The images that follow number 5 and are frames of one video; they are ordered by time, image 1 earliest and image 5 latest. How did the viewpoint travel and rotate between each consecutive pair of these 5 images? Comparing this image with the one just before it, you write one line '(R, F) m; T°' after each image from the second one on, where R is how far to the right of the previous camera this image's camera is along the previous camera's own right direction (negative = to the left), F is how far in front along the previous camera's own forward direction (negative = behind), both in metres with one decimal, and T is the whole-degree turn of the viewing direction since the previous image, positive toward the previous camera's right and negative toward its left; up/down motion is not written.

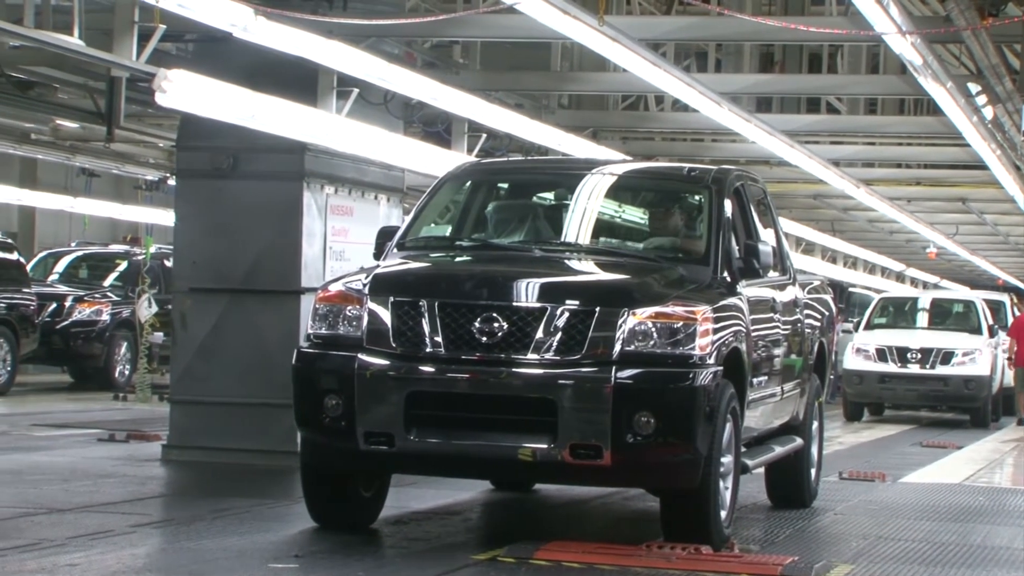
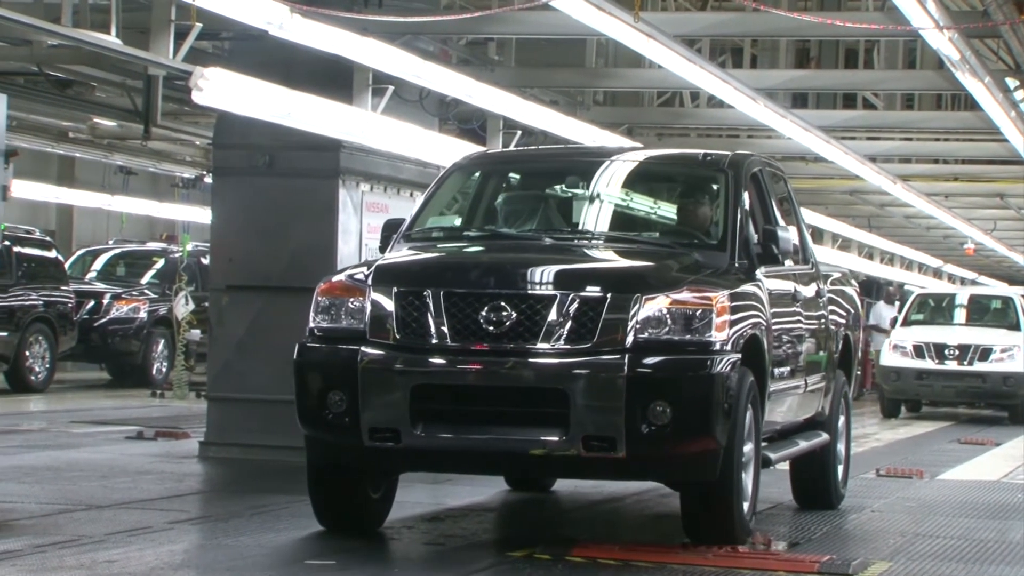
(0.0, 0.0) m; -1°
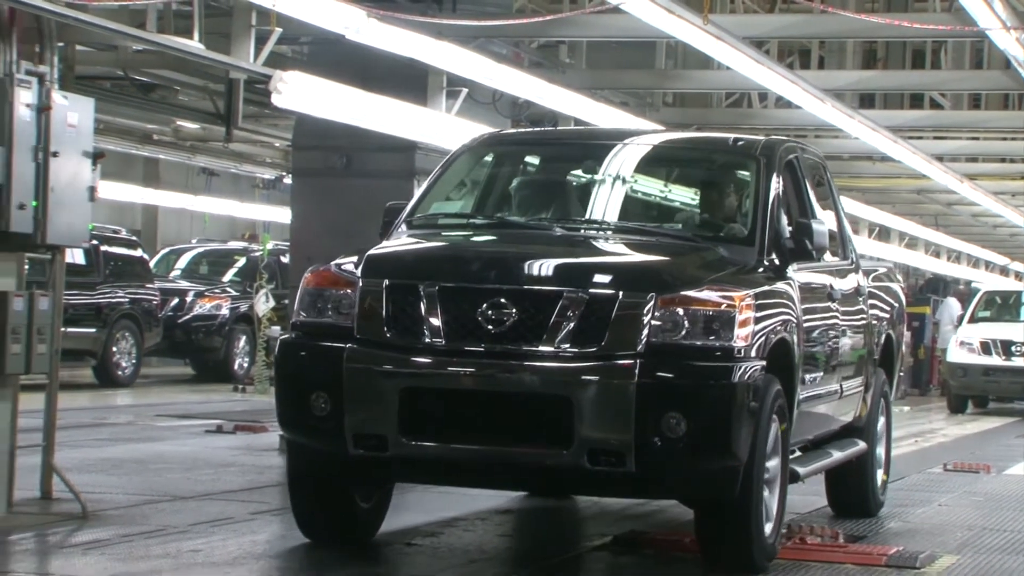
(0.0, -0.3) m; -2°
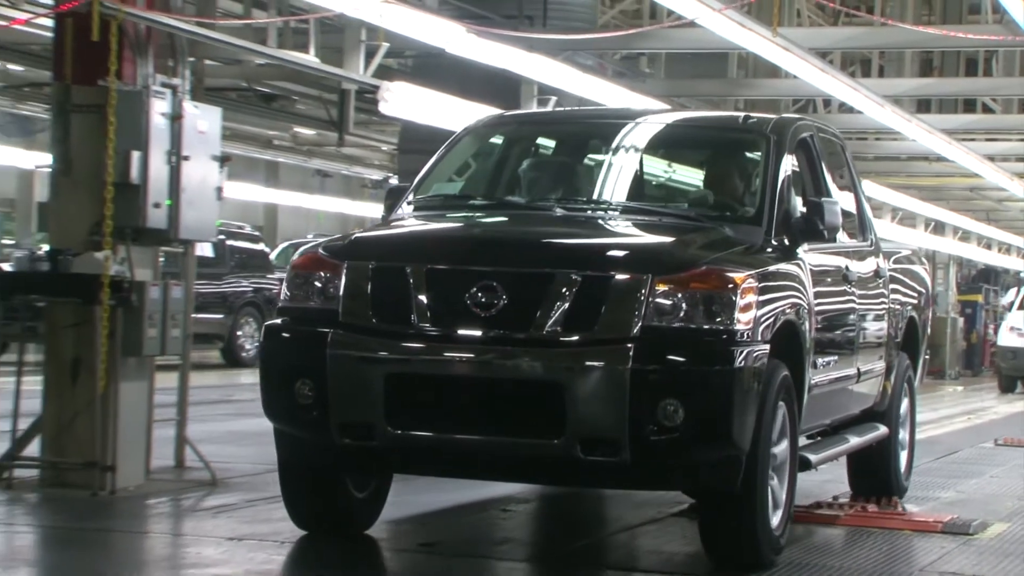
(-0.1, -1.2) m; -2°
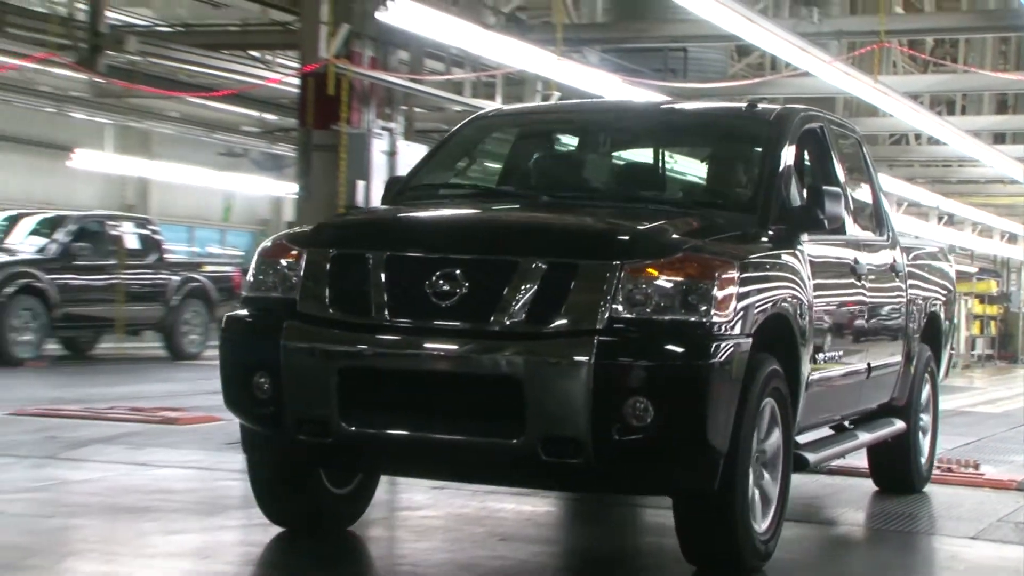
(-0.1, -3.2) m; -4°
